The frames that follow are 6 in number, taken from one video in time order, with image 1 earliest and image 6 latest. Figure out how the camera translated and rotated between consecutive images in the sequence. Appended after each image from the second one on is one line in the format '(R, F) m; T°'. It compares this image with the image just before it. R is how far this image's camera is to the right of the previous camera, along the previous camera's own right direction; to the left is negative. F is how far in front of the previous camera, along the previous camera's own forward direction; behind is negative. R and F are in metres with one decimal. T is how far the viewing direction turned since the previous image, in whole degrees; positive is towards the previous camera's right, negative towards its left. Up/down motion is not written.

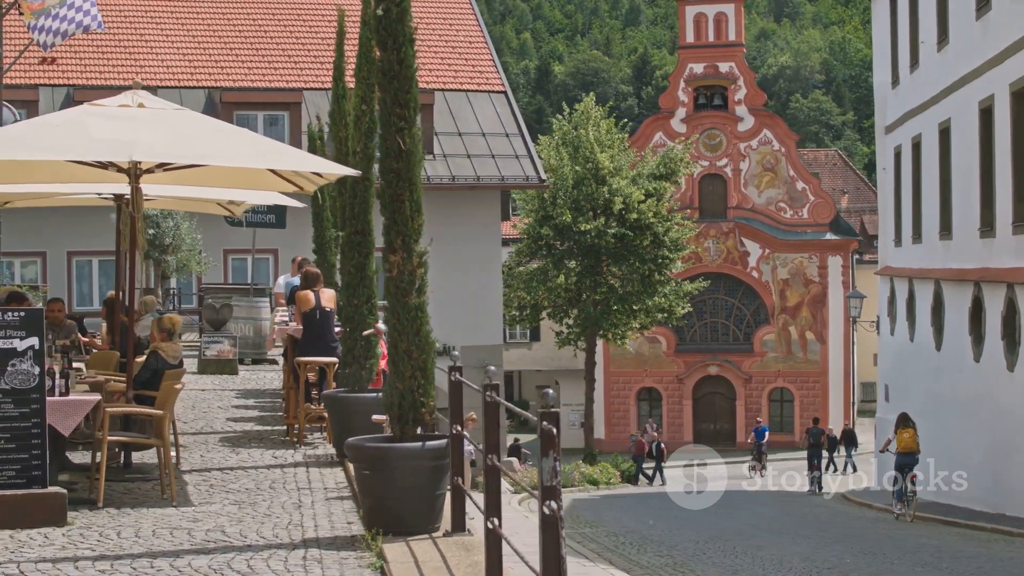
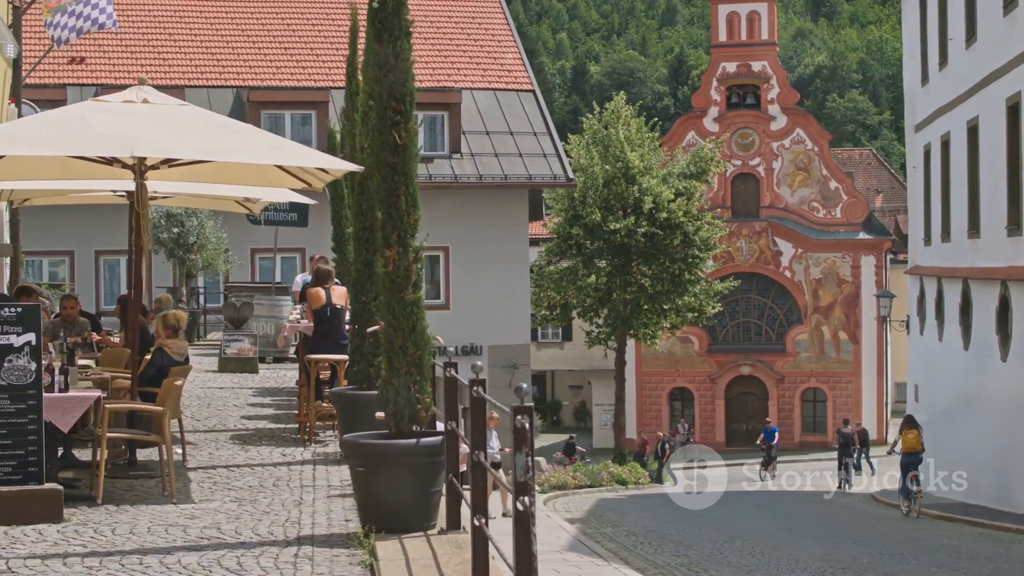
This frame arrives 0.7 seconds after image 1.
(+0.2, +0.1) m; -1°
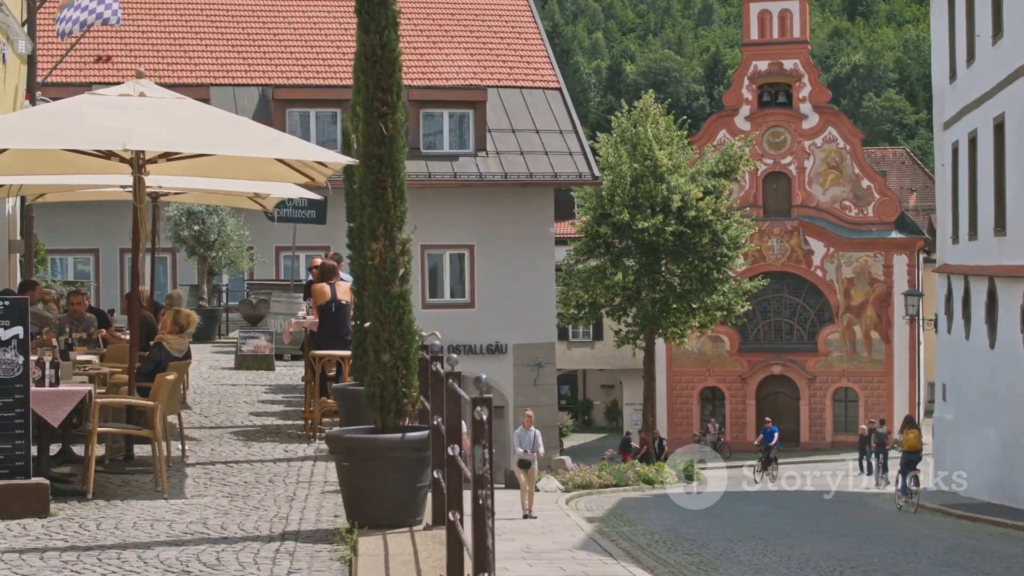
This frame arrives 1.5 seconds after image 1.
(+0.2, +0.1) m; -1°
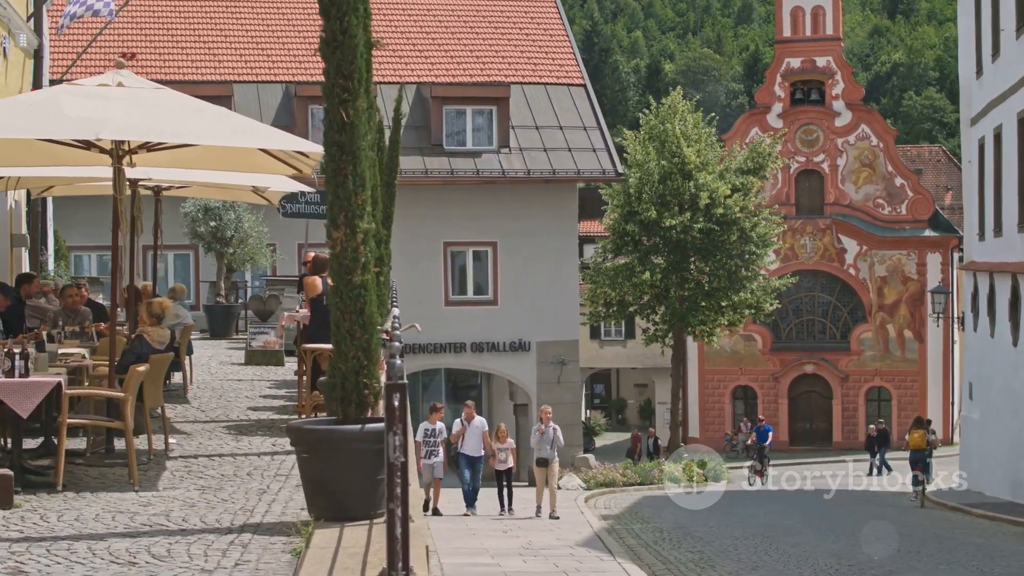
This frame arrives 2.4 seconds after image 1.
(+0.4, +0.1) m; -1°
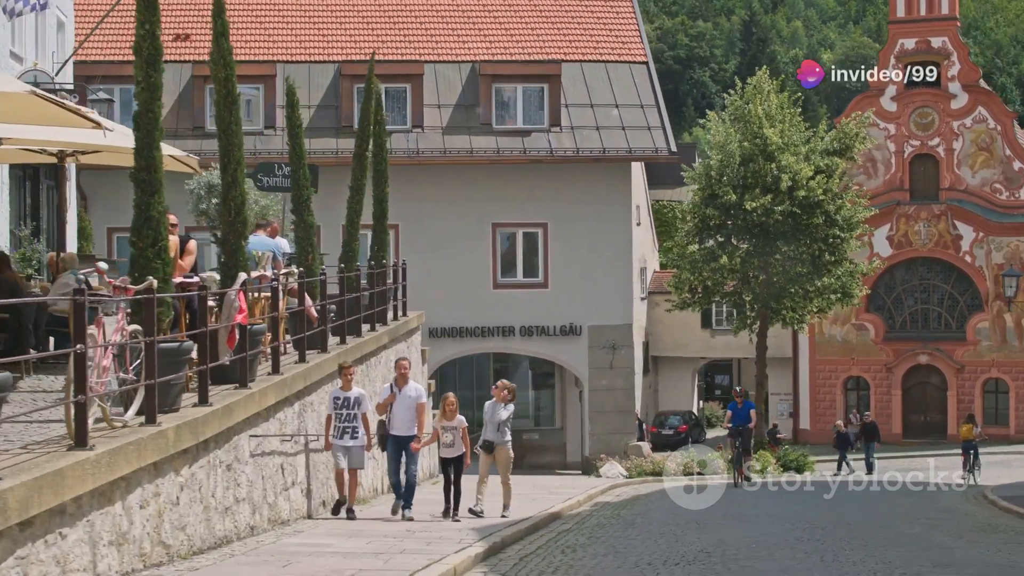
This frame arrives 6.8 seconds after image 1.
(+2.3, +0.9) m; -5°
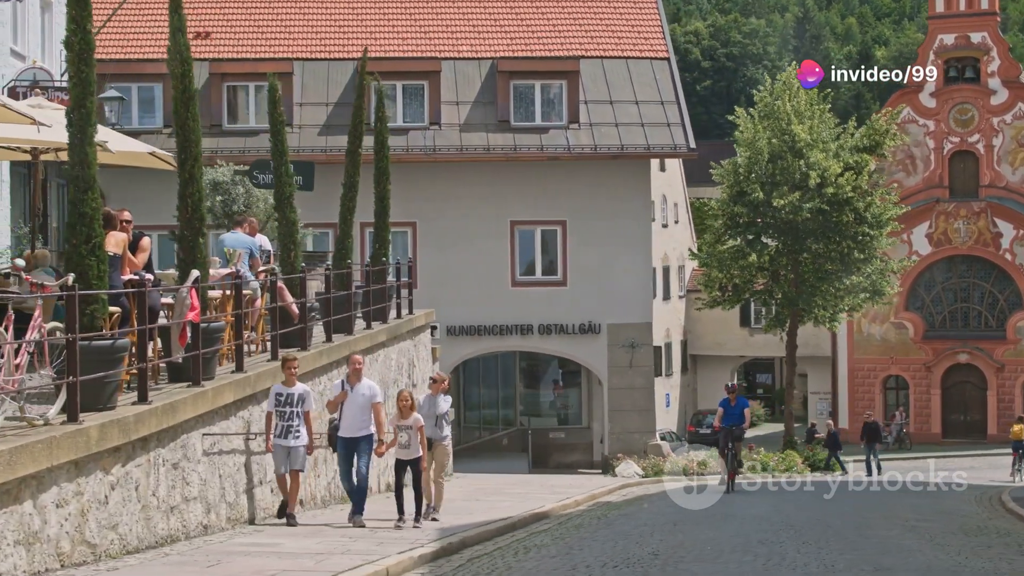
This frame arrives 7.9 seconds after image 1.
(+0.7, +0.2) m; -2°
